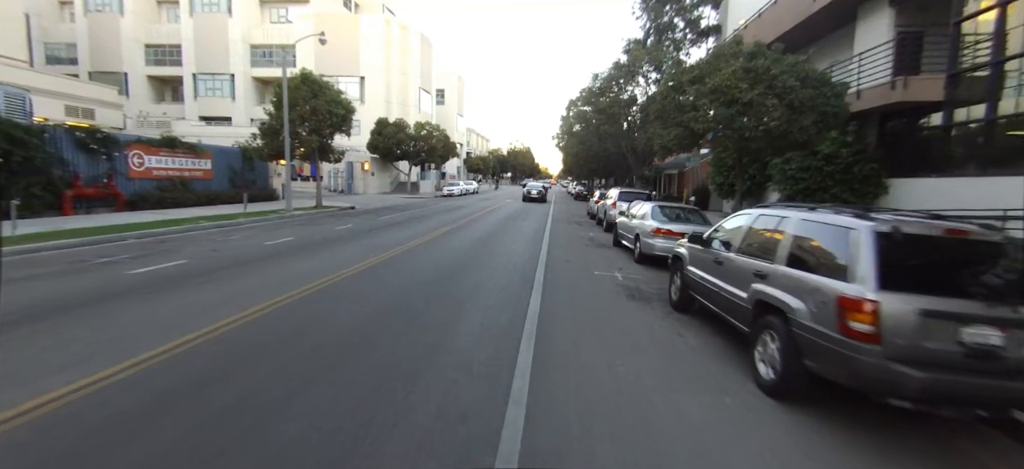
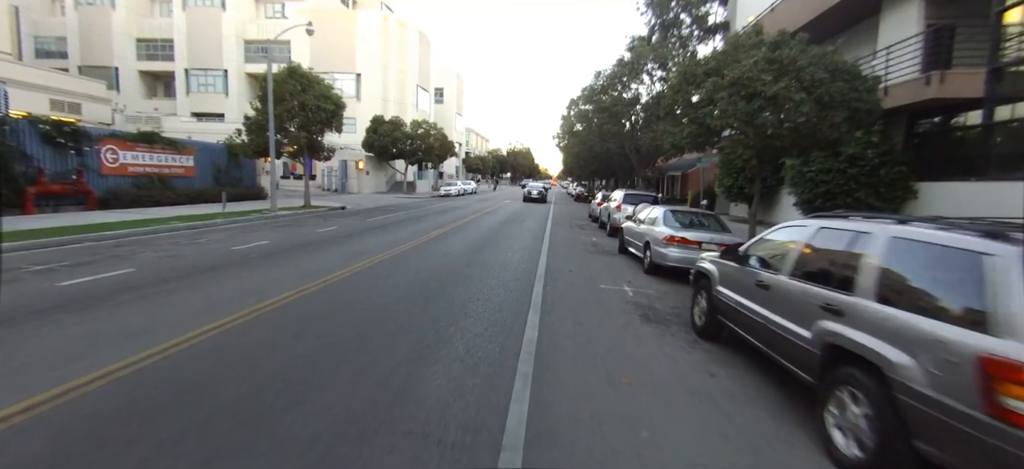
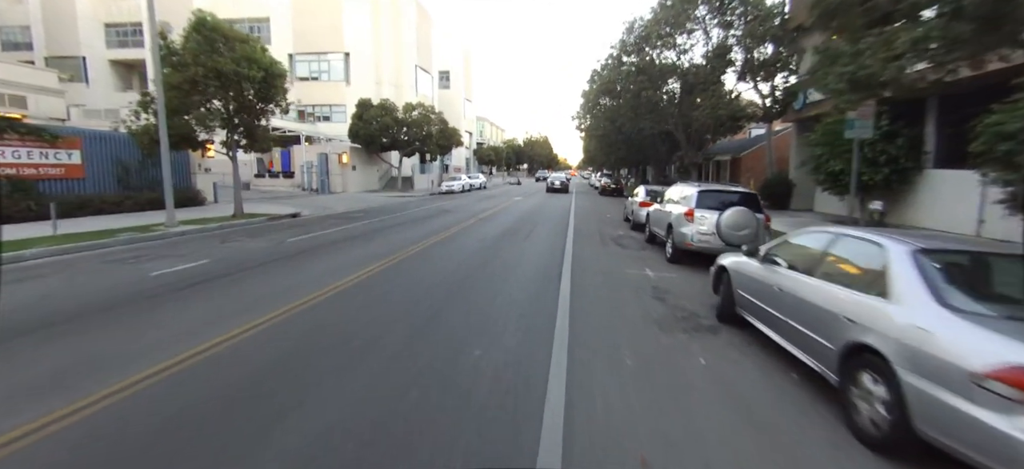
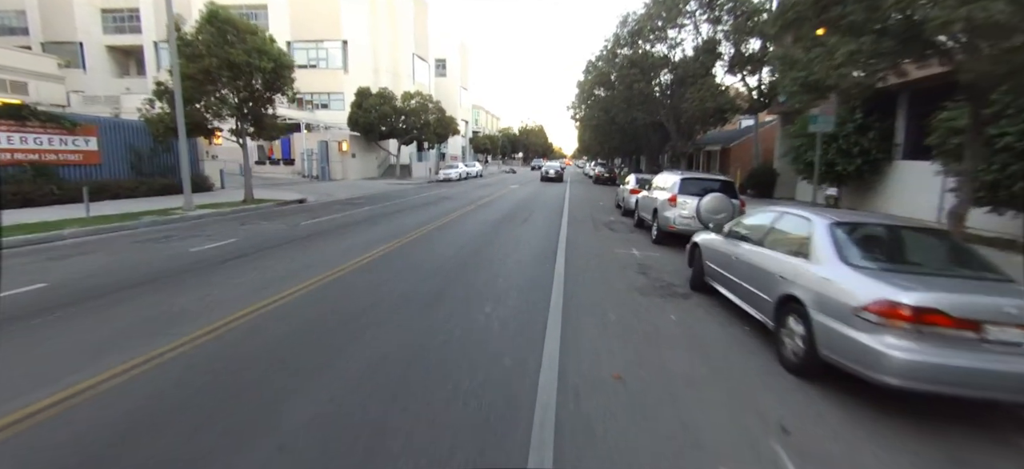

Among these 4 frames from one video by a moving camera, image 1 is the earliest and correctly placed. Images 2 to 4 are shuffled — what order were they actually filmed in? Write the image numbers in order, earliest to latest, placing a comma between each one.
2, 4, 3
